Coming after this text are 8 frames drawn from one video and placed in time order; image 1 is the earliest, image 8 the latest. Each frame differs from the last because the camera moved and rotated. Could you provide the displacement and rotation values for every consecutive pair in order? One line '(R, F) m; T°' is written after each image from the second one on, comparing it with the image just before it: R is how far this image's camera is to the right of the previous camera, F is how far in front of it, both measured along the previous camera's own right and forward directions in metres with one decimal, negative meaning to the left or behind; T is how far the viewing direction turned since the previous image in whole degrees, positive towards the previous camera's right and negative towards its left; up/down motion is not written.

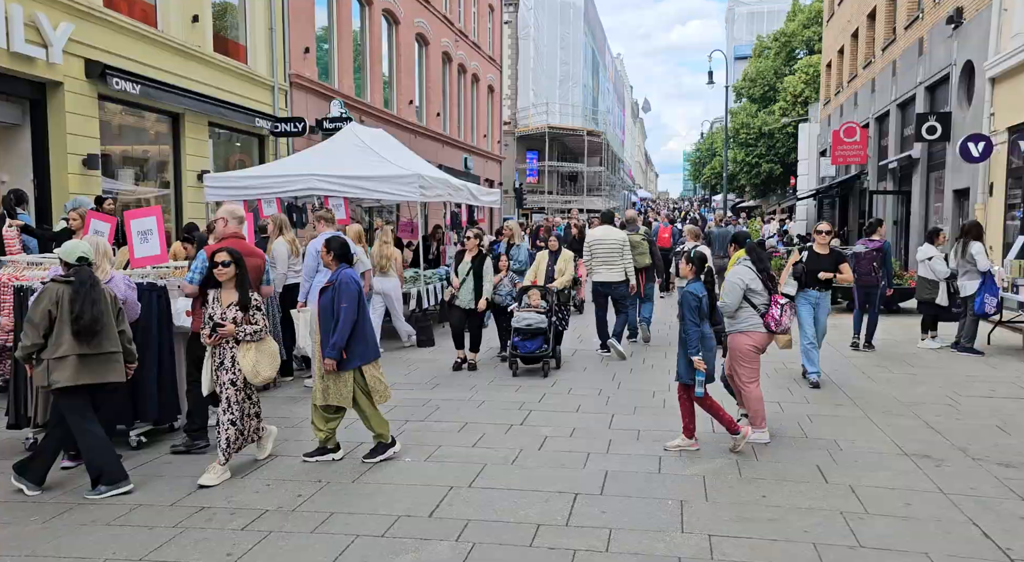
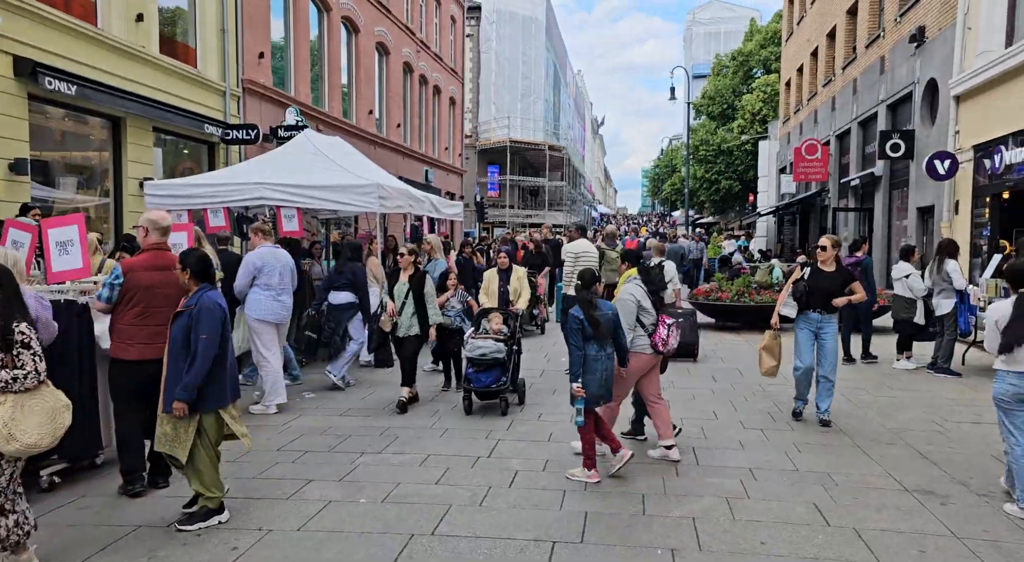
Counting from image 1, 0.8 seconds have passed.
(-0.1, +0.5) m; +3°
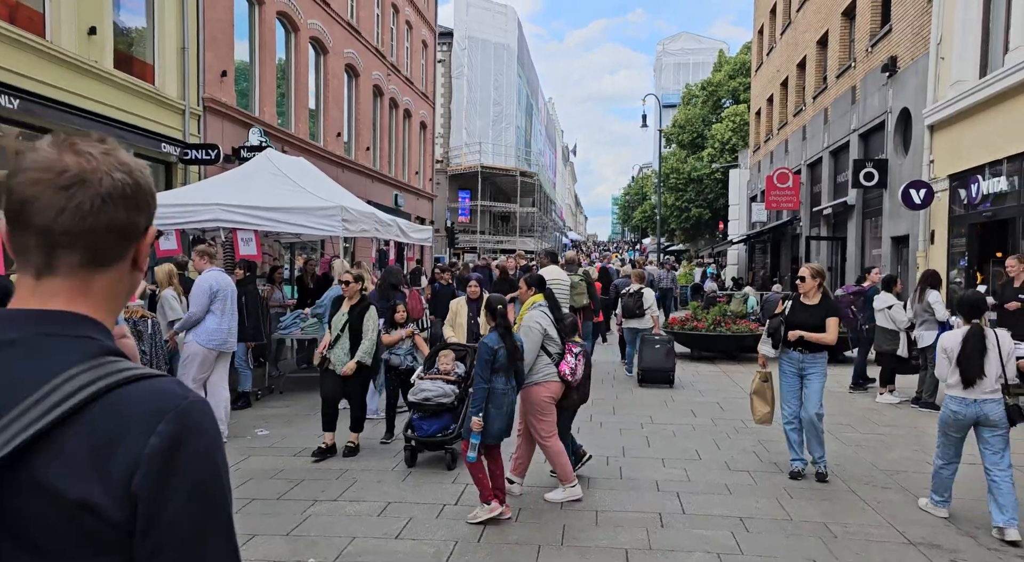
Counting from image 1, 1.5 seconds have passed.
(0.0, +0.5) m; +2°
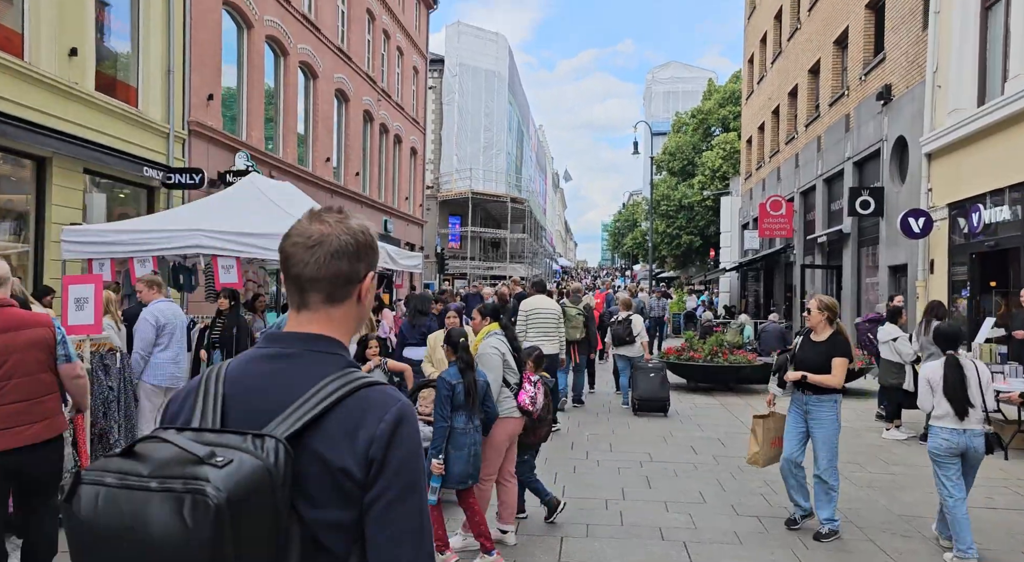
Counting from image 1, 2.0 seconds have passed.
(0.0, +0.3) m; +1°
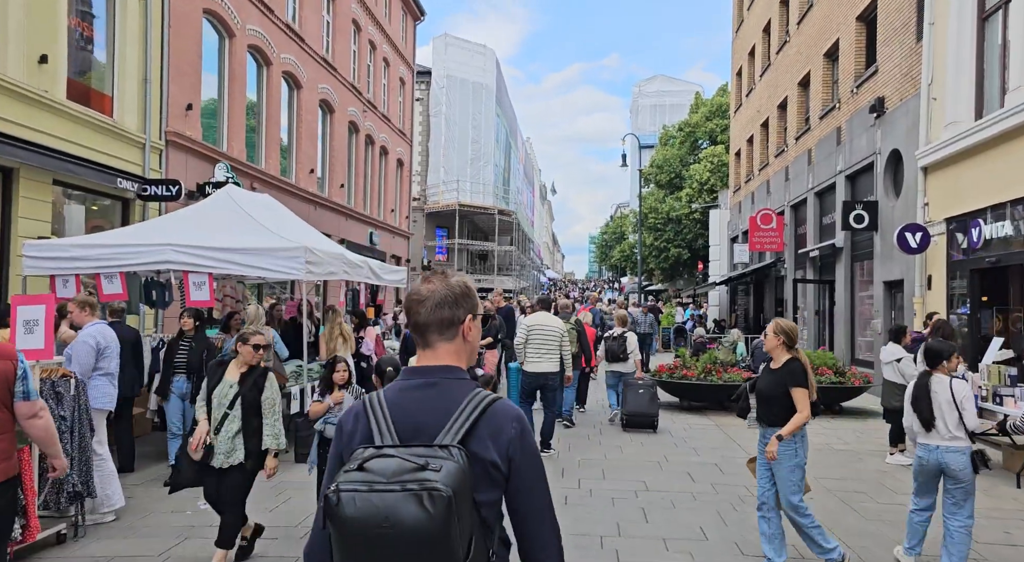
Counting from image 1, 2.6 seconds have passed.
(0.0, +0.4) m; +1°
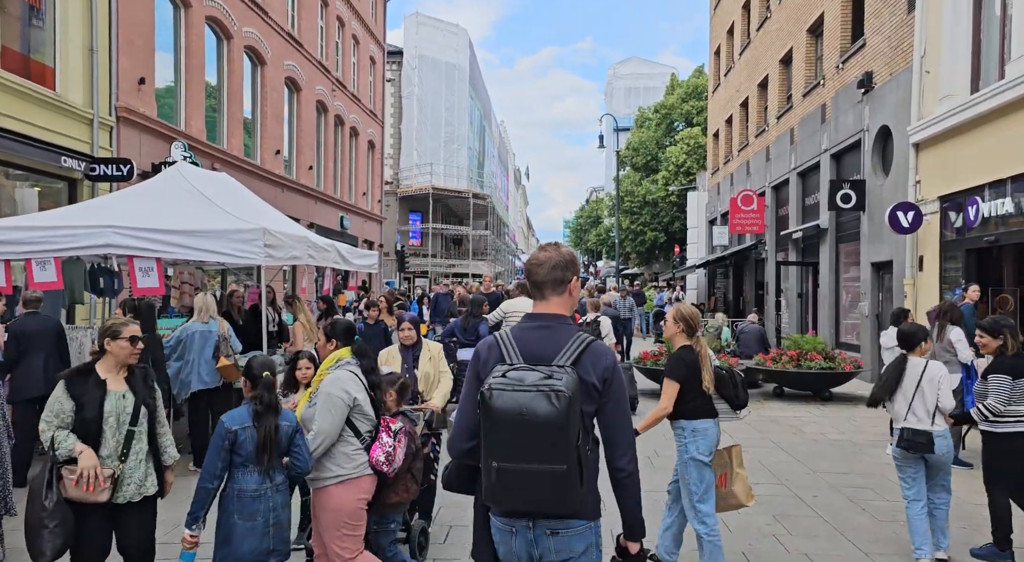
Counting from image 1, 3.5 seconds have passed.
(0.0, +0.6) m; +2°
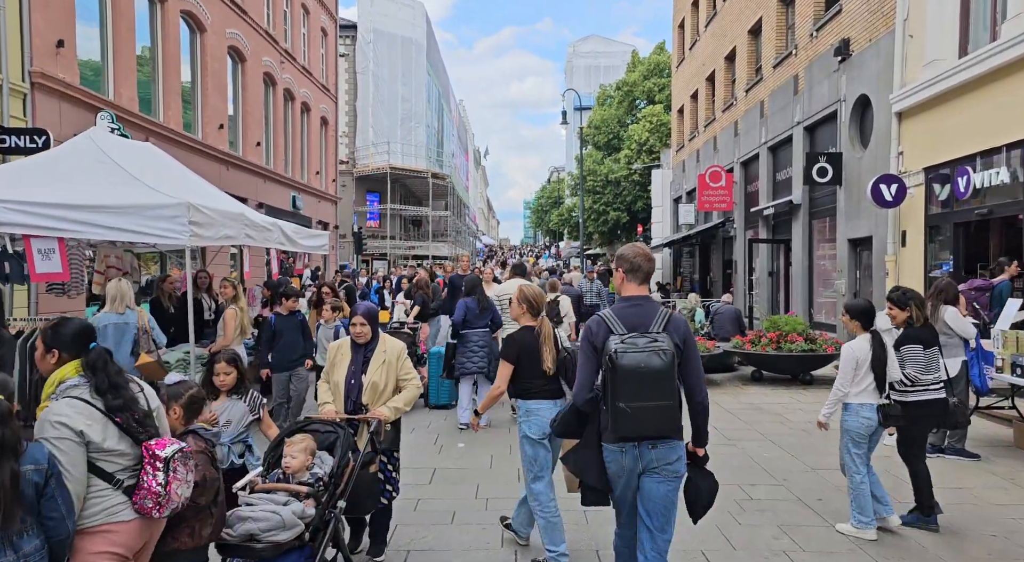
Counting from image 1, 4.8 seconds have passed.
(0.0, +0.9) m; +3°
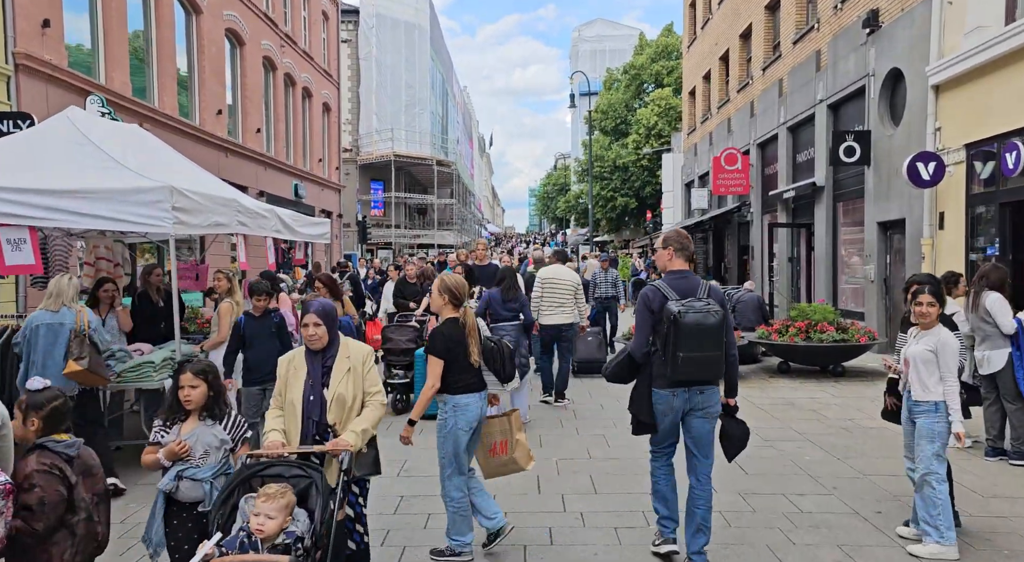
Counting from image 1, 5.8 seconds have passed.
(-0.1, +0.6) m; 0°
